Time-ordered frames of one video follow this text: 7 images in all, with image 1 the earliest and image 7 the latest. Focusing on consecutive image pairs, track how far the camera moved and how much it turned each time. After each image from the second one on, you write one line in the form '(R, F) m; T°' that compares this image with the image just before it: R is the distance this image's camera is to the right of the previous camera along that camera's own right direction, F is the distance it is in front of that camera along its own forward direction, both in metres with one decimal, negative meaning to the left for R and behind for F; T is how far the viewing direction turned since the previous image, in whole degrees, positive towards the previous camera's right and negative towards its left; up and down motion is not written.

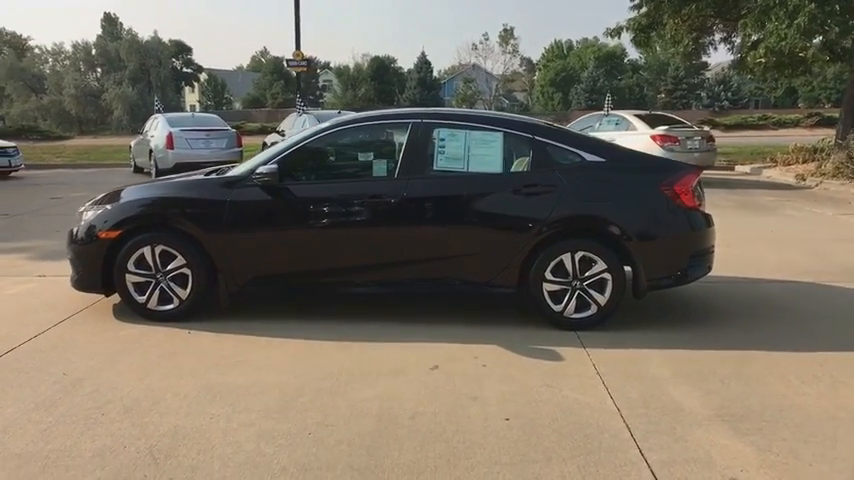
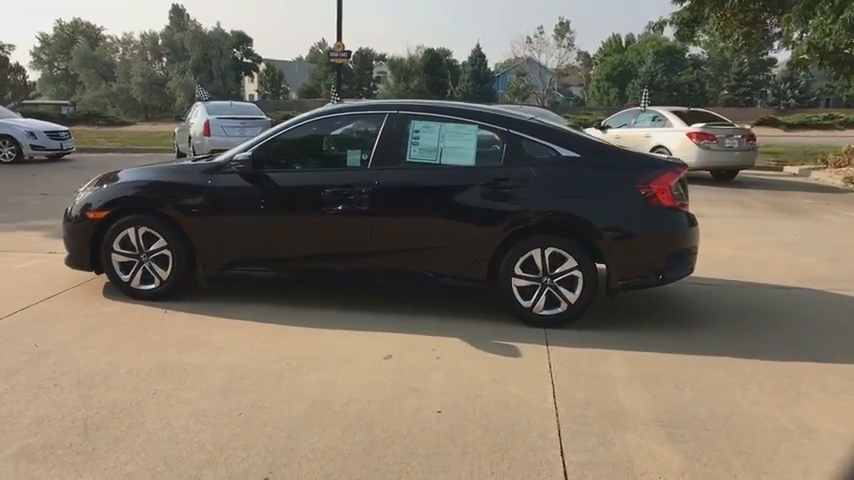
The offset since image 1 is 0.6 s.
(+0.7, 0.0) m; -5°
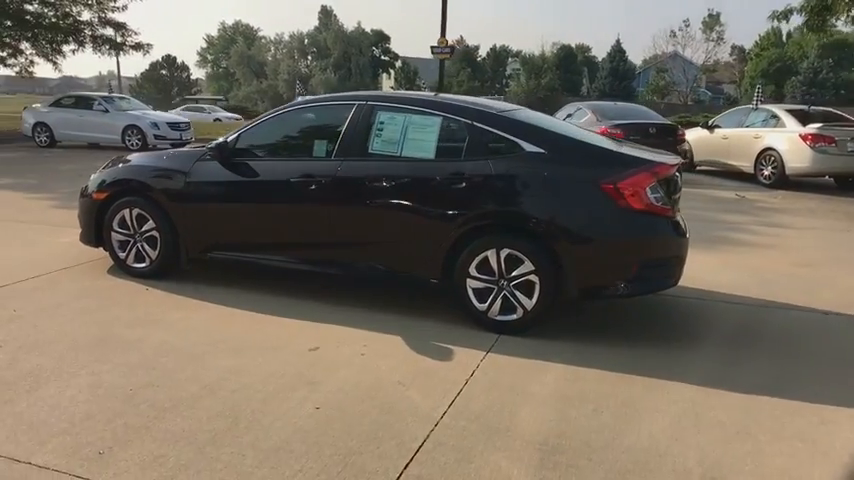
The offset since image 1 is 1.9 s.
(+1.4, +0.3) m; -12°
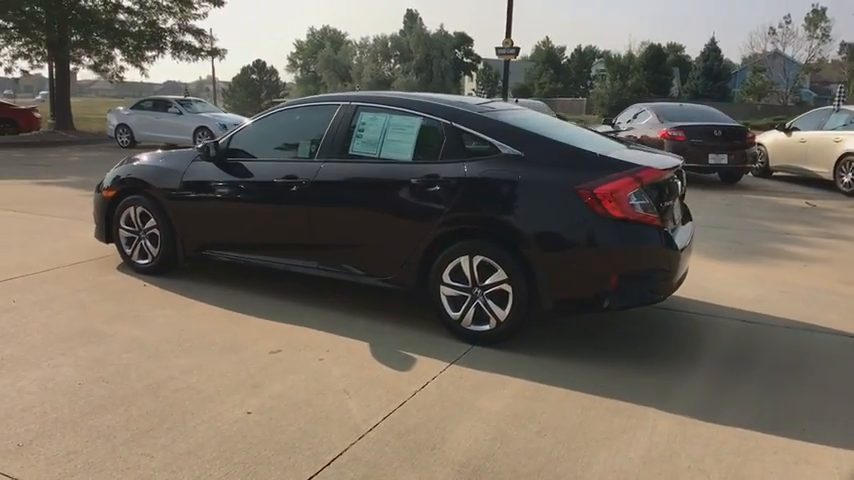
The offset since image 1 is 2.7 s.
(+0.8, +0.2) m; -8°
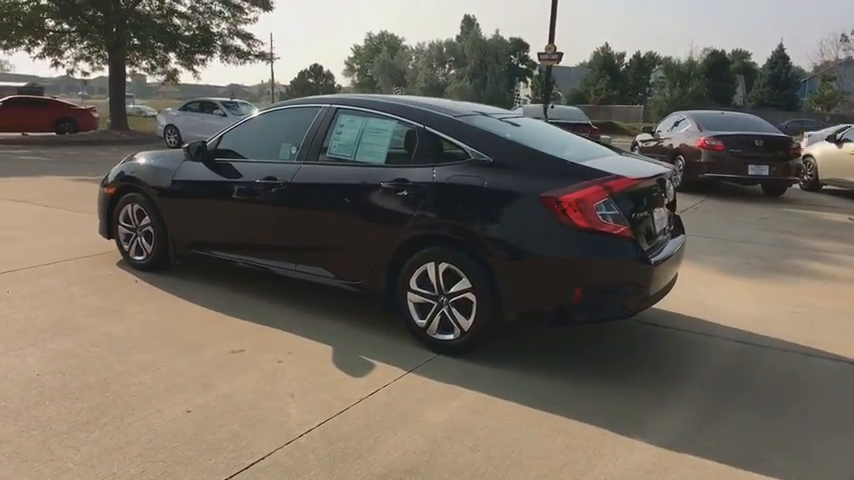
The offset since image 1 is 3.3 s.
(+0.6, +0.1) m; -5°
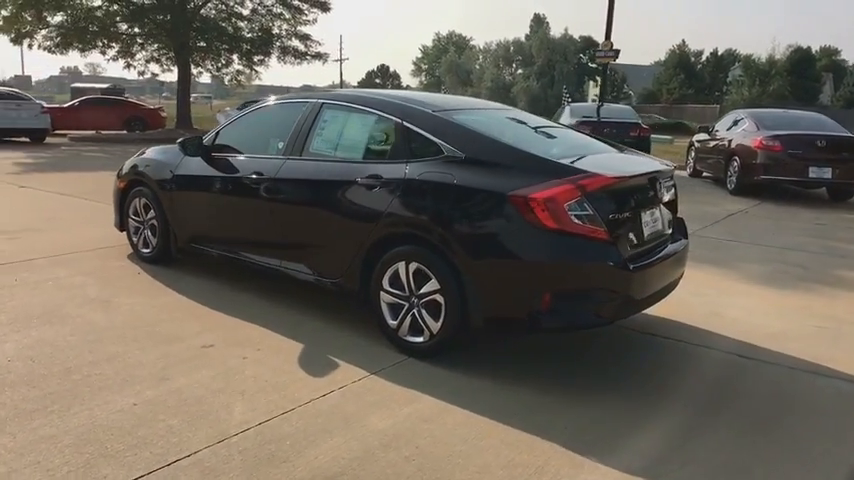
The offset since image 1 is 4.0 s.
(+0.6, +0.2) m; -6°
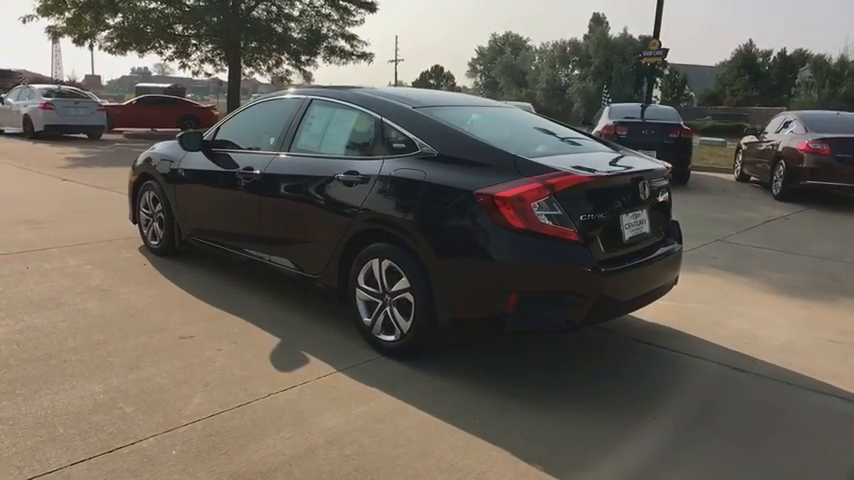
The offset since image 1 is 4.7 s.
(+0.5, +0.1) m; -5°
